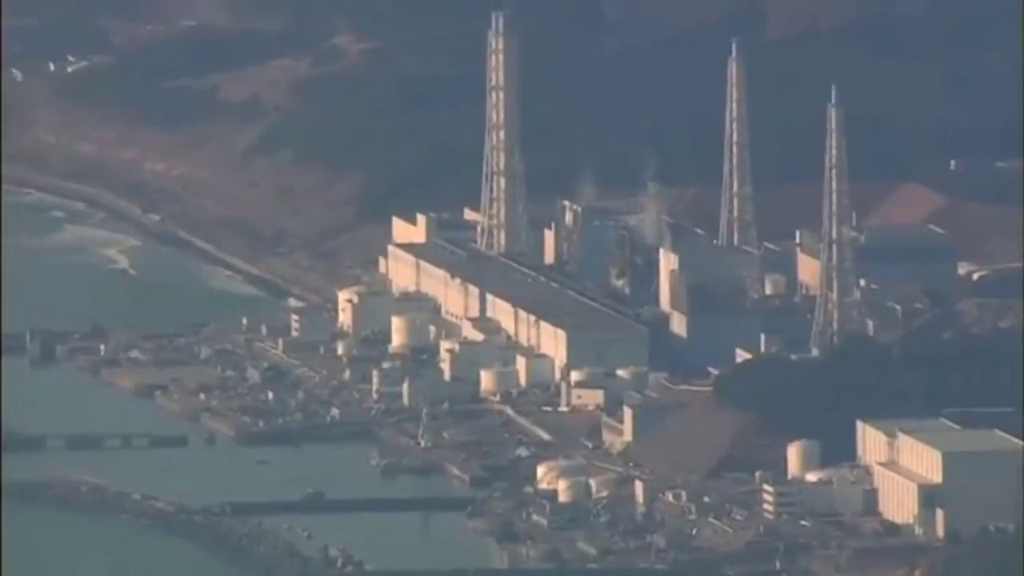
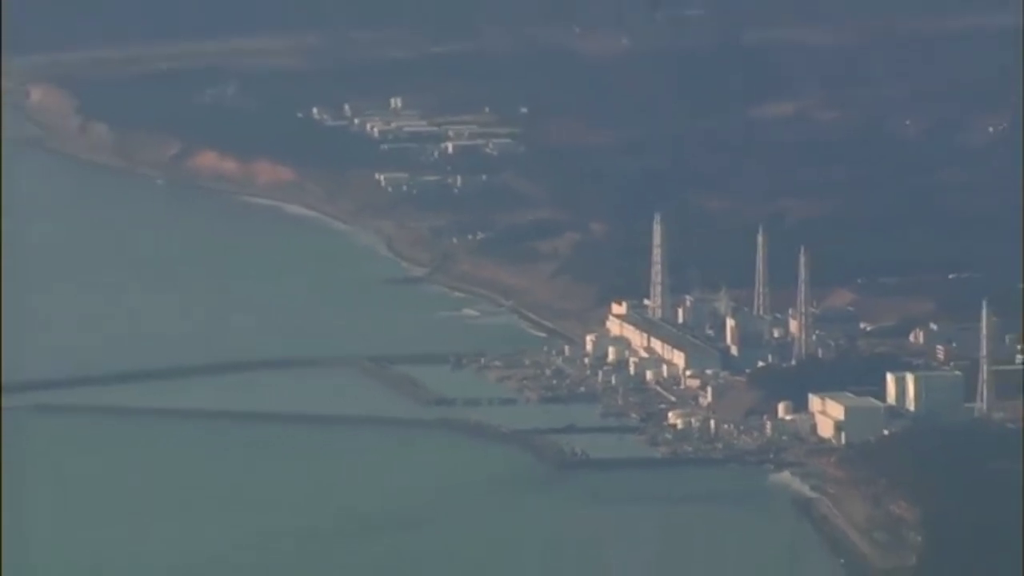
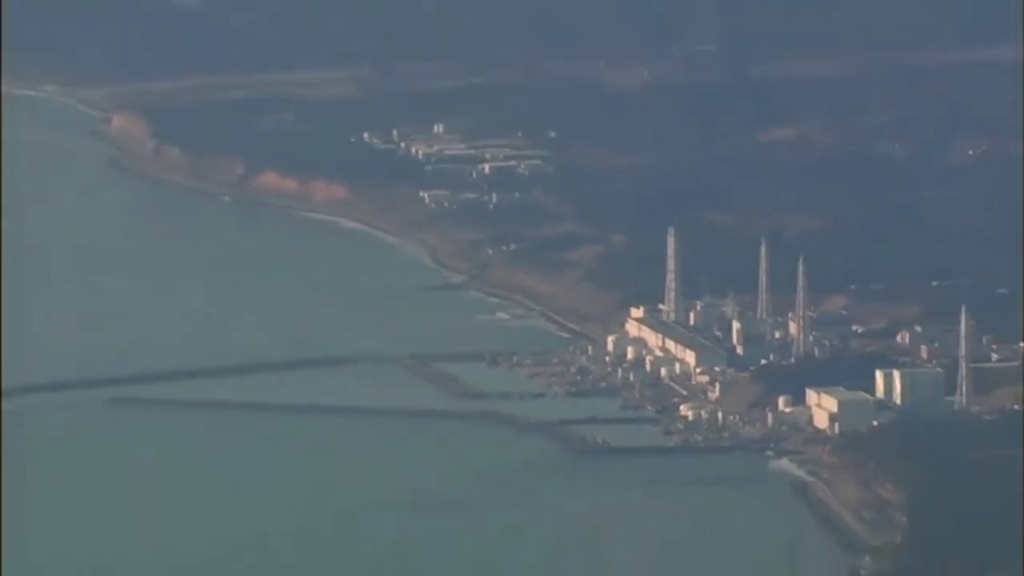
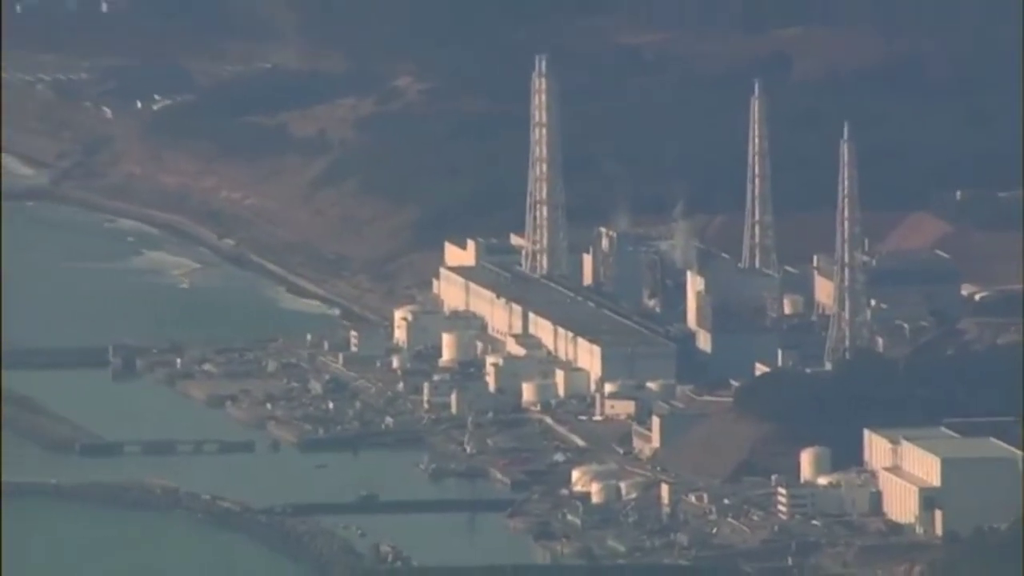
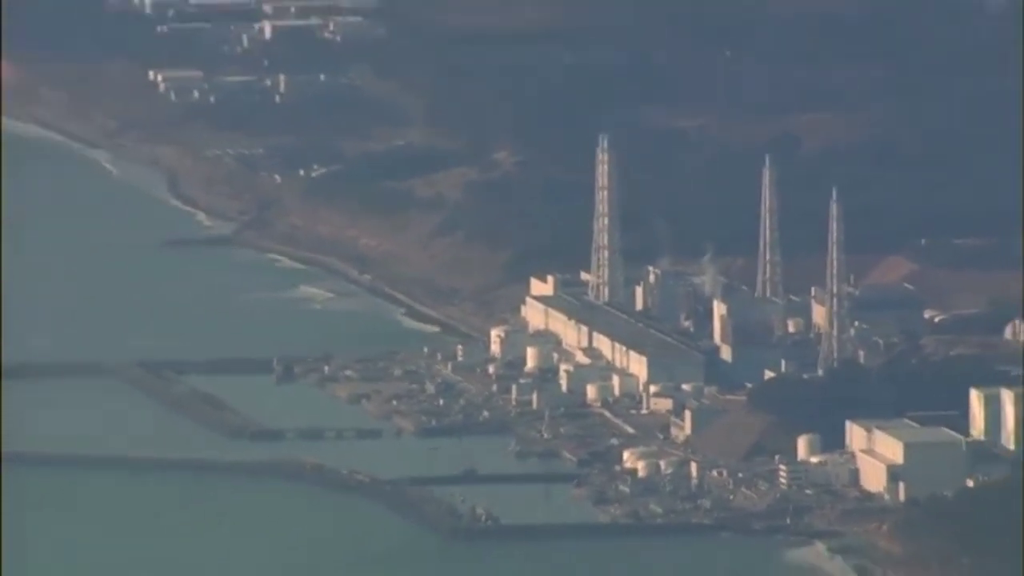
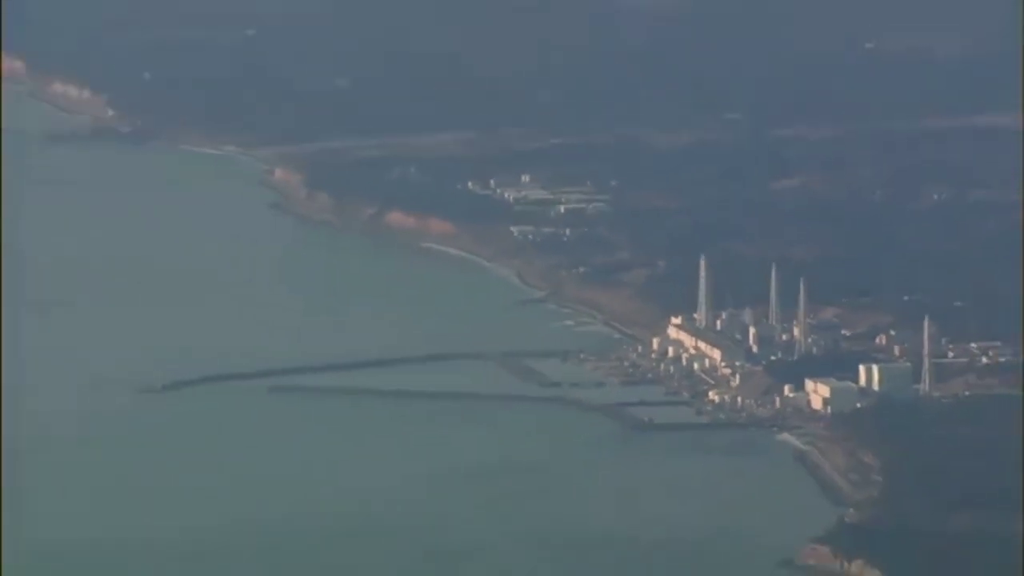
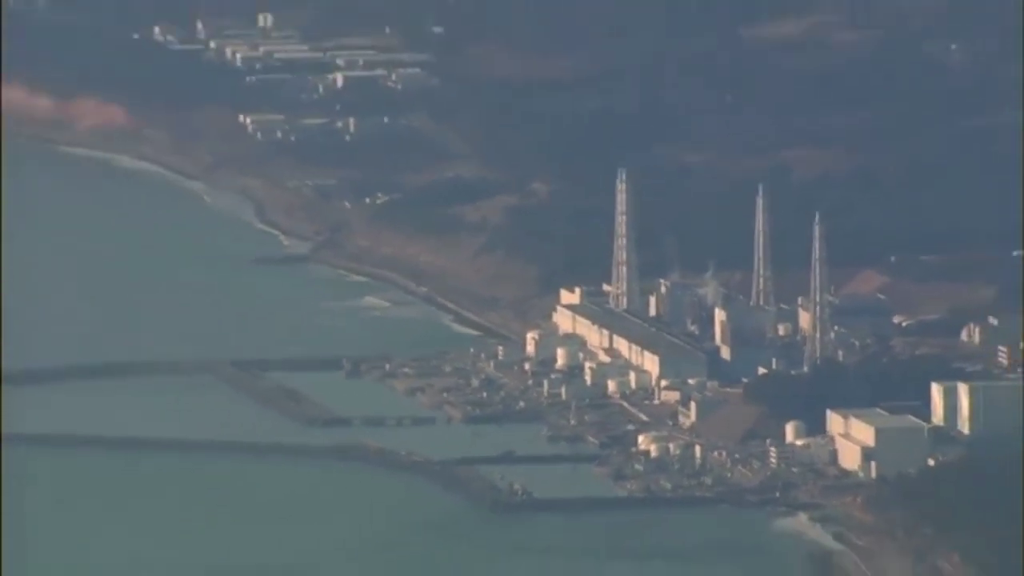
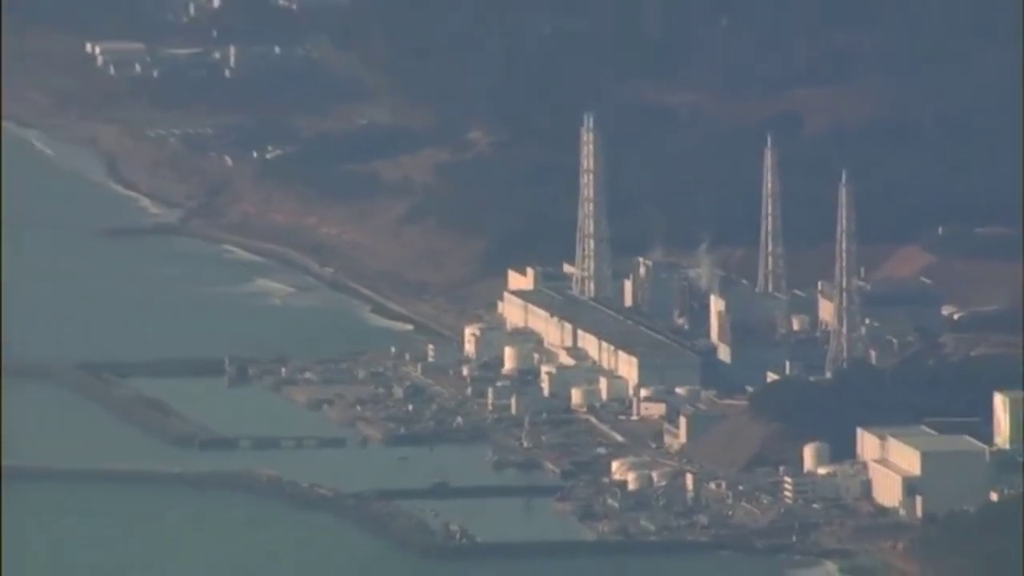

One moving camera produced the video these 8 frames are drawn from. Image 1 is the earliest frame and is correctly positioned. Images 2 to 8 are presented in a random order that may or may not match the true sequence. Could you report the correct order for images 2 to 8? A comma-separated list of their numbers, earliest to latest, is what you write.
4, 8, 5, 7, 2, 3, 6
